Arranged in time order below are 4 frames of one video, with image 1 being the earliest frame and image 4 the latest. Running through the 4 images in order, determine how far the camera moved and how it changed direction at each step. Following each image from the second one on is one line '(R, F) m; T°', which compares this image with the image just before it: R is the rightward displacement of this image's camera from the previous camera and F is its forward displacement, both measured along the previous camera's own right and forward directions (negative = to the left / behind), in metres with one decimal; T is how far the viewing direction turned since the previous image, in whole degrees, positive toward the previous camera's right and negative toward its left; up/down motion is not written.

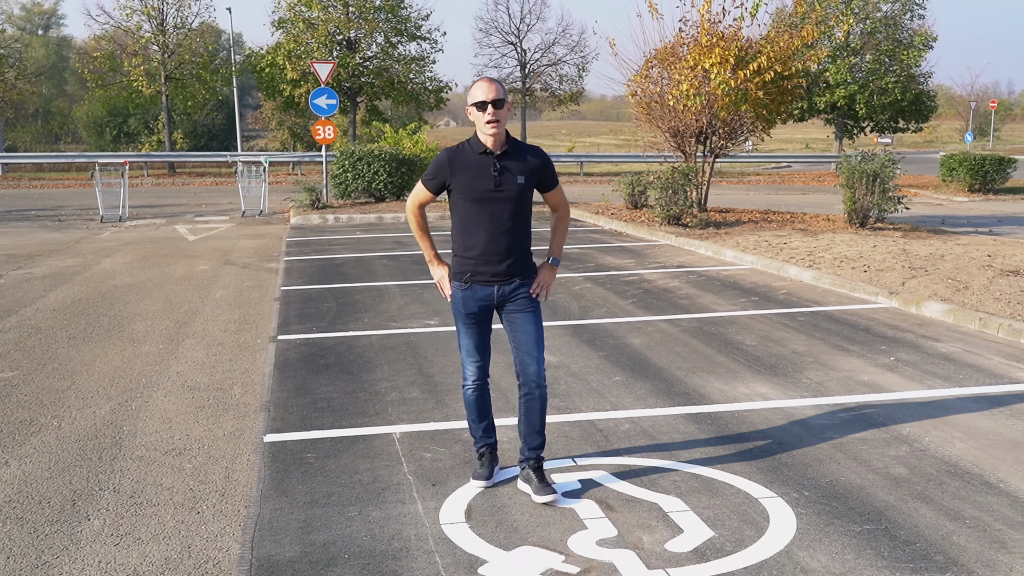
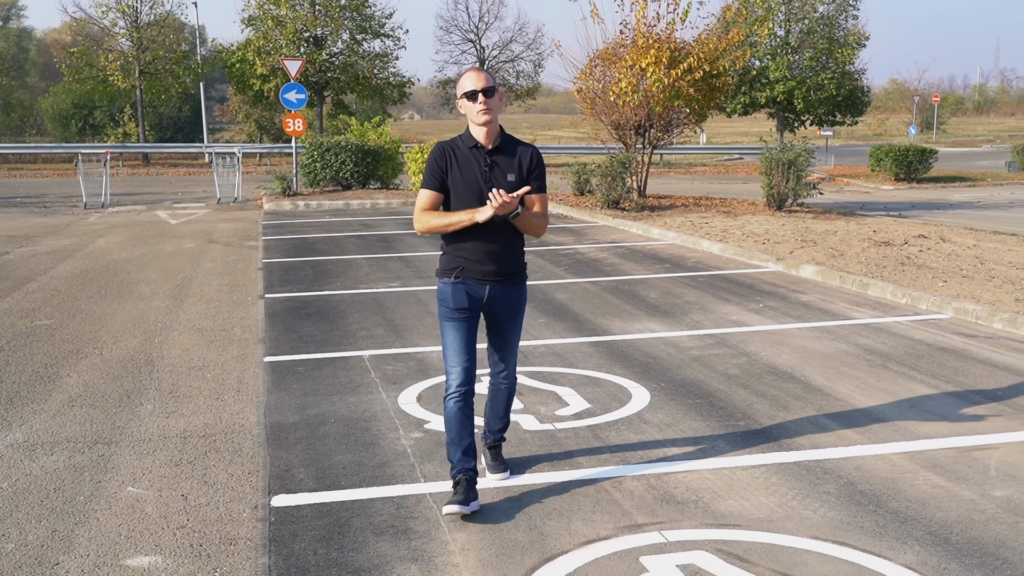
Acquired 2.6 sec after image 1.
(+0.2, -1.7) m; +2°
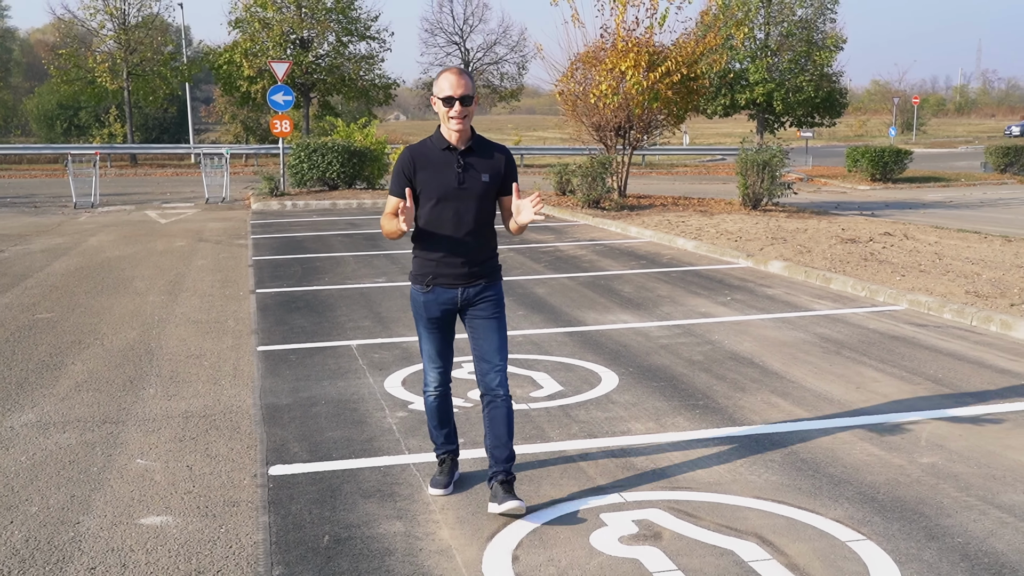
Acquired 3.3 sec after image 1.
(+0.1, -0.5) m; +1°
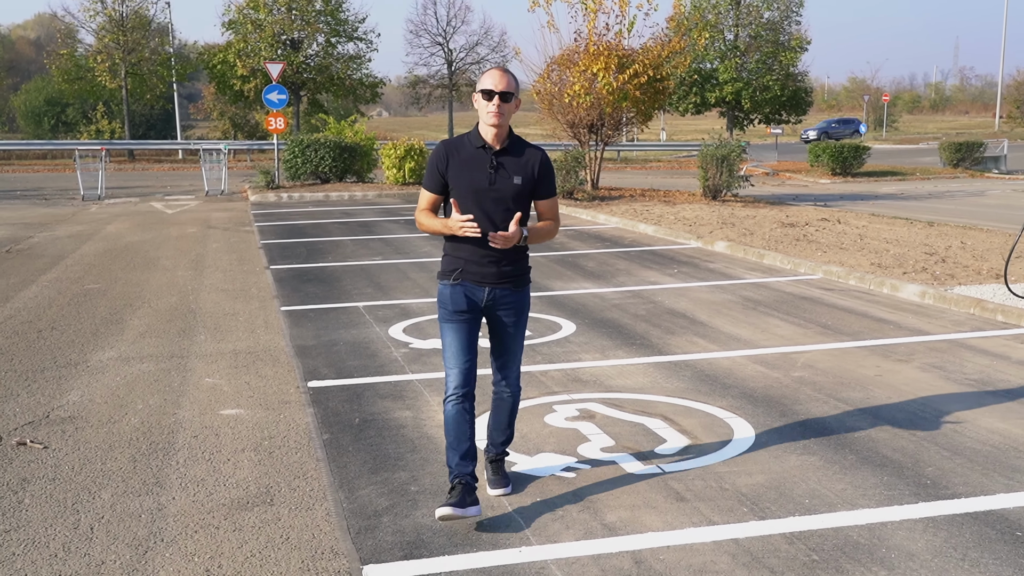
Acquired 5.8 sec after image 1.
(0.0, -1.6) m; +1°
